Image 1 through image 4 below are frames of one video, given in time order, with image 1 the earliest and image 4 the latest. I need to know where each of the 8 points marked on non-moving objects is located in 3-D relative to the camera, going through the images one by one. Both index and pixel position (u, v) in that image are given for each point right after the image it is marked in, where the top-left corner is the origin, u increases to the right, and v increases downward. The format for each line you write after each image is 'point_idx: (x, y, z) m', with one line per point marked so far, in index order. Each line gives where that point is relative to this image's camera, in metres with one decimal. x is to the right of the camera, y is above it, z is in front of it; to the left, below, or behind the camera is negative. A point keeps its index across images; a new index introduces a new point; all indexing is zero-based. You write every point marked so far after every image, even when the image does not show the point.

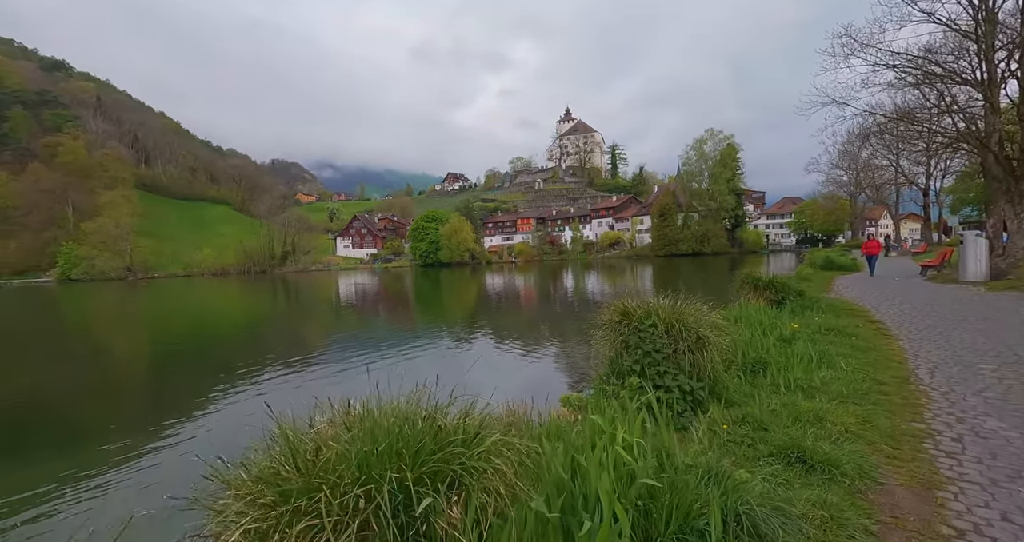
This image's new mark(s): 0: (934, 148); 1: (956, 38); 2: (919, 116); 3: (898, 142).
0: (+11.1, +3.3, +12.6) m
1: (+10.3, +5.4, +10.9) m
2: (+9.6, +3.7, +11.1) m
3: (+11.3, +3.8, +13.8) m
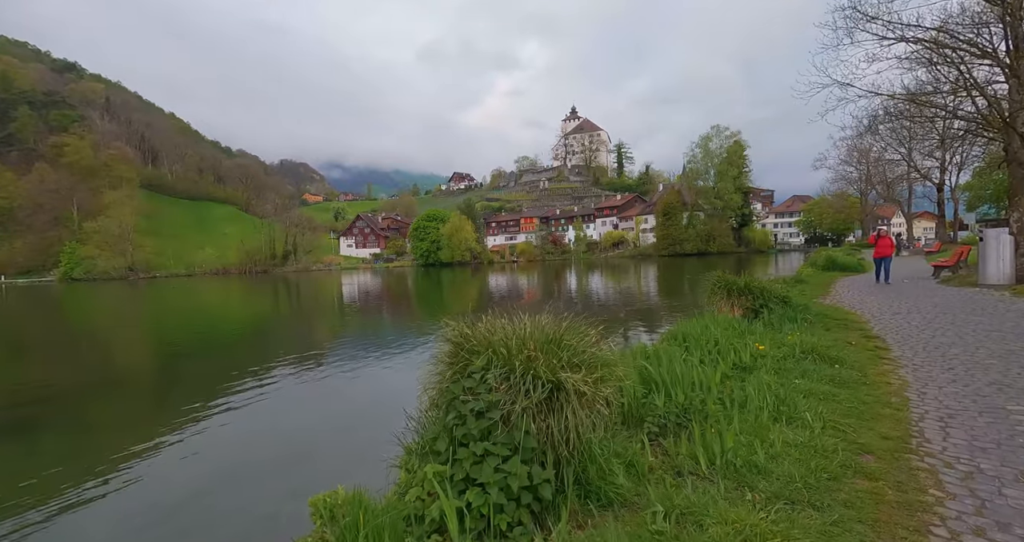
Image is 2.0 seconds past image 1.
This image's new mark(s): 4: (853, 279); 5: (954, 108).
0: (+10.5, +3.3, +11.5) m
1: (+9.7, +5.4, +9.9) m
2: (+9.0, +3.7, +10.0) m
3: (+10.7, +3.8, +12.7) m
4: (+11.3, -0.3, +15.7) m
5: (+9.5, +3.5, +10.1) m
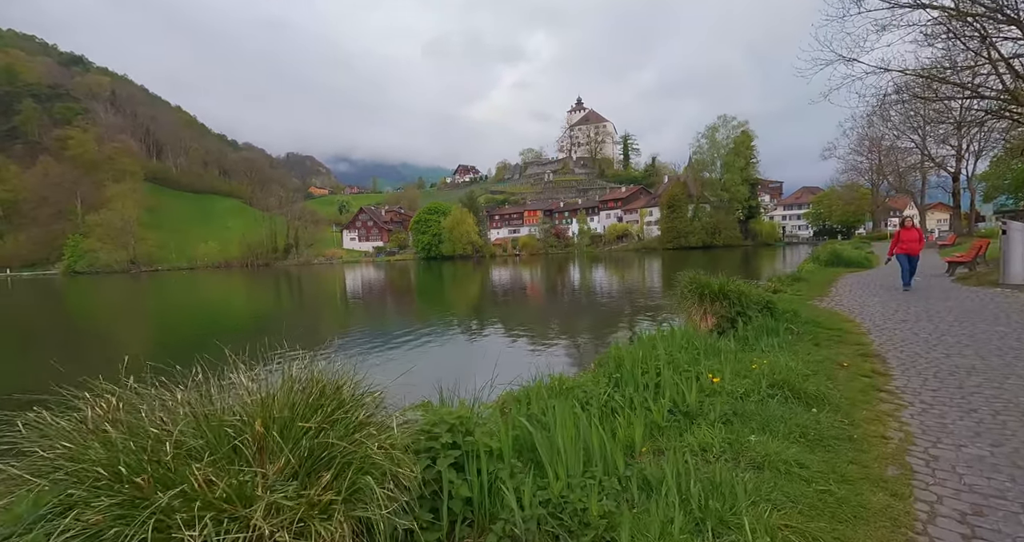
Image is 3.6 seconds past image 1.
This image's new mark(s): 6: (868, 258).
0: (+10.1, +3.4, +10.6) m
1: (+9.2, +5.5, +8.9) m
2: (+8.5, +3.7, +9.1) m
3: (+10.3, +3.9, +11.8) m
4: (+10.9, -0.2, +14.9) m
5: (+9.0, +3.6, +9.2) m
6: (+14.9, +0.5, +19.7) m
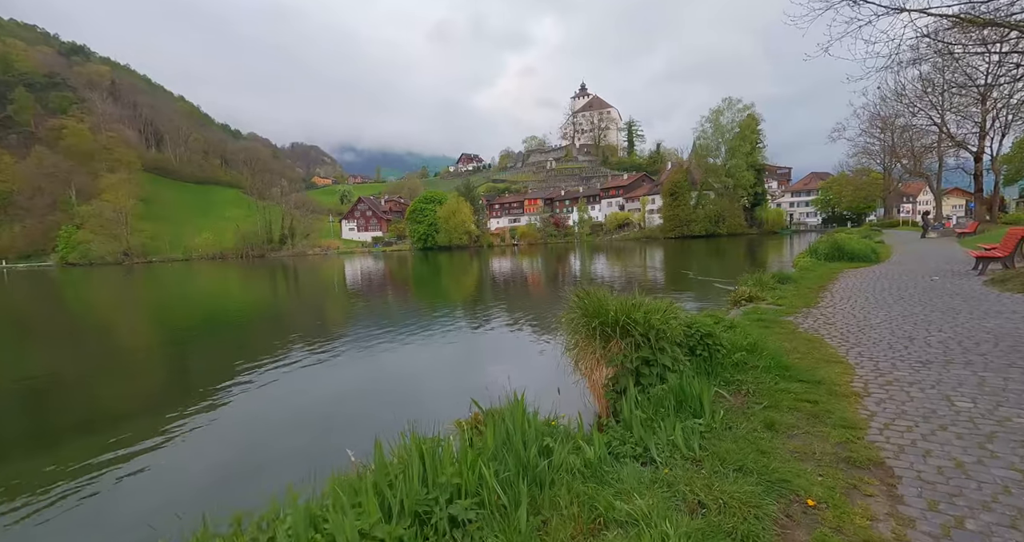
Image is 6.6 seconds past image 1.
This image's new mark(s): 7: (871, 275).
0: (+9.1, +3.5, +8.9) m
1: (+8.2, +5.6, +7.2) m
2: (+7.5, +3.8, +7.5) m
3: (+9.3, +4.0, +10.1) m
4: (+10.0, 0.0, +13.2) m
5: (+8.0, +3.7, +7.6) m
6: (+14.0, +0.9, +18.0) m
7: (+10.2, +0.1, +13.3) m
